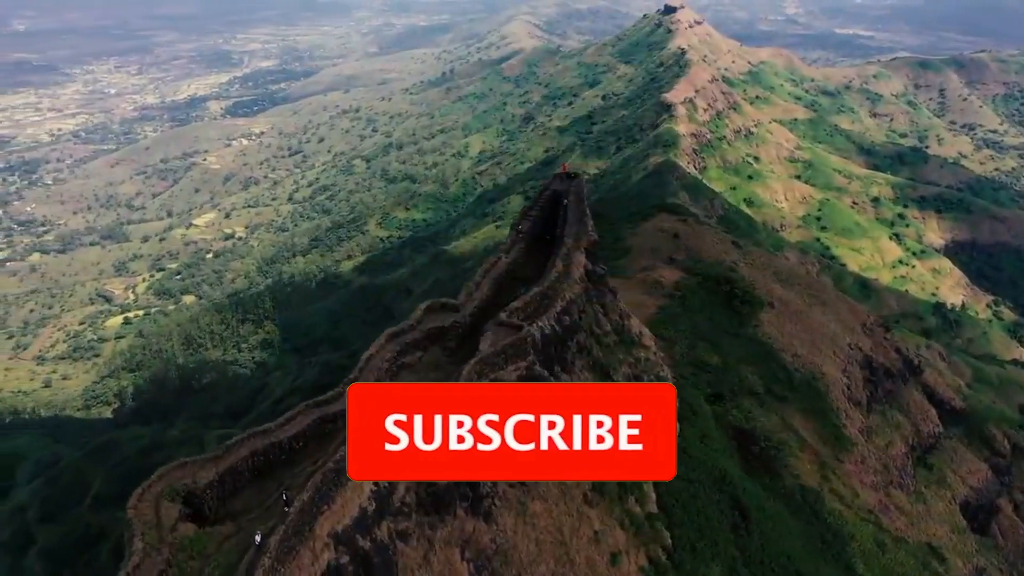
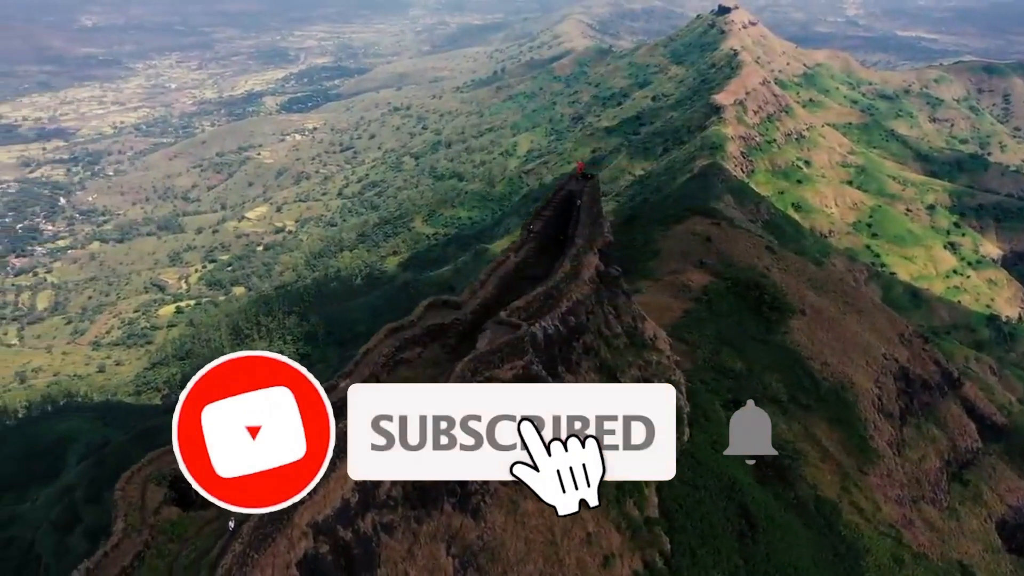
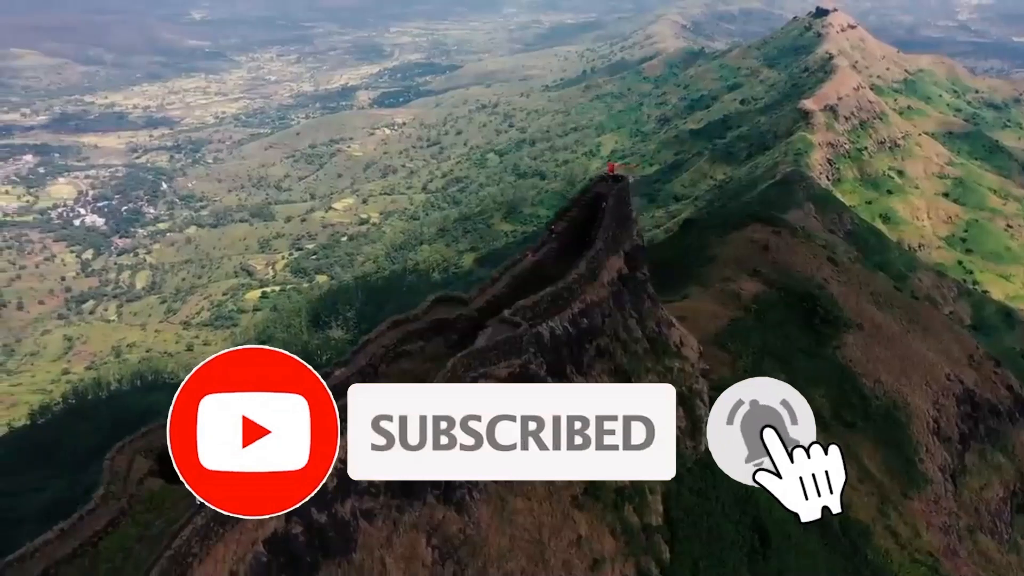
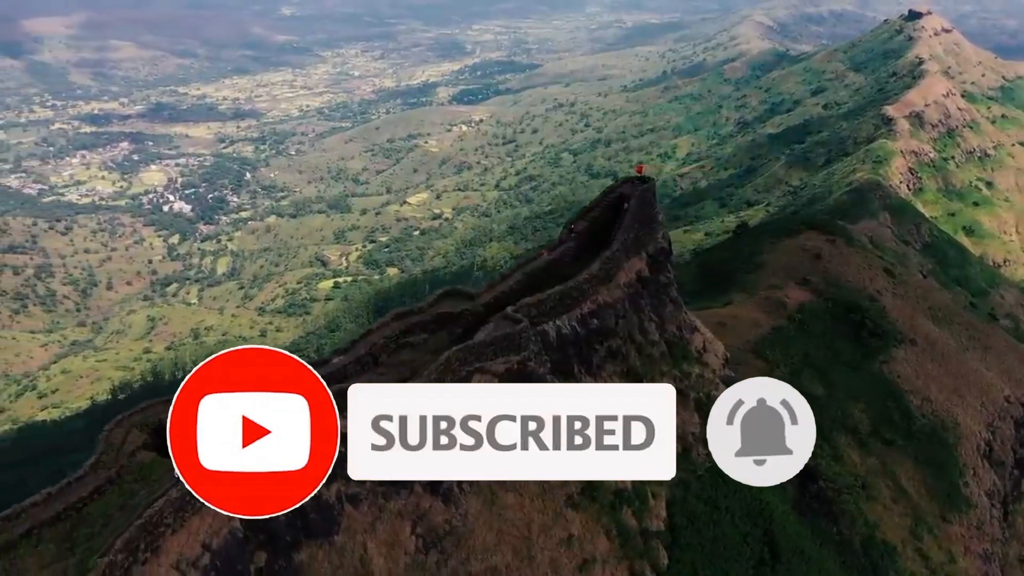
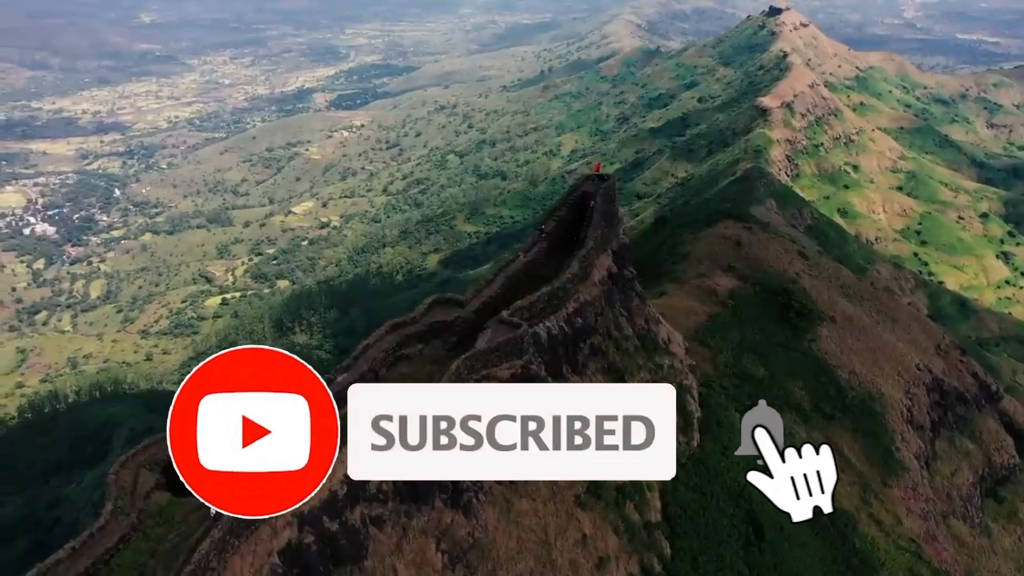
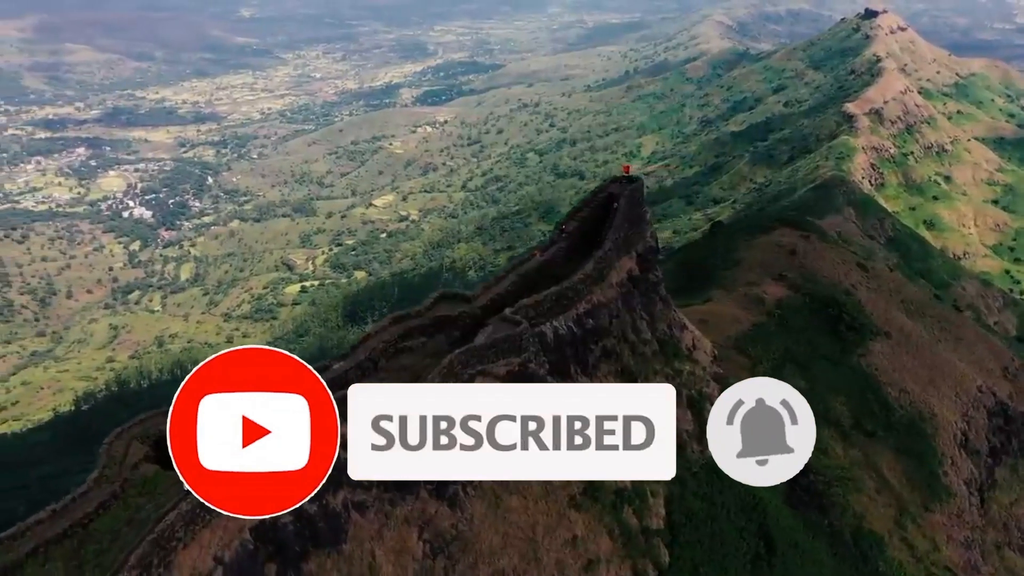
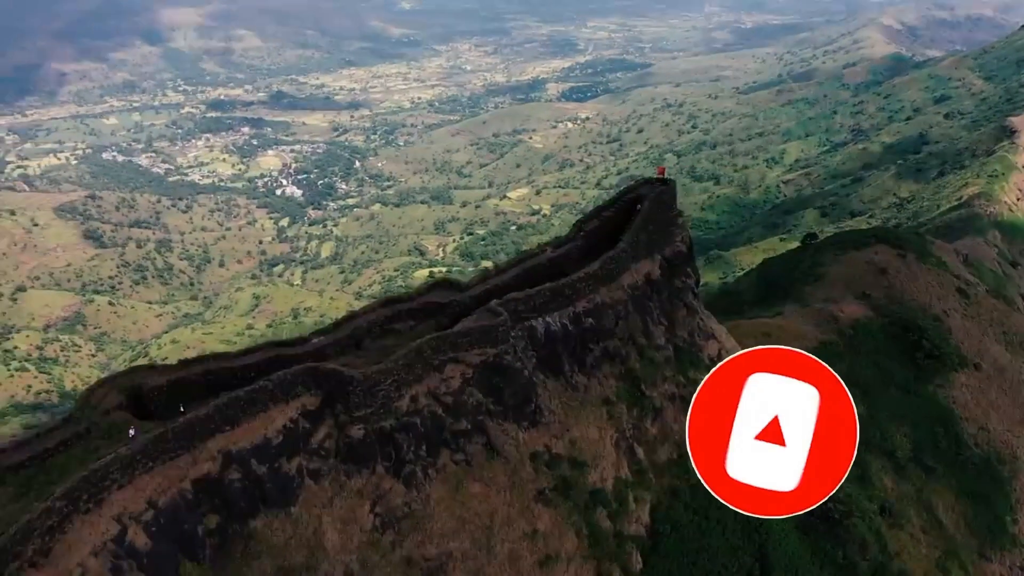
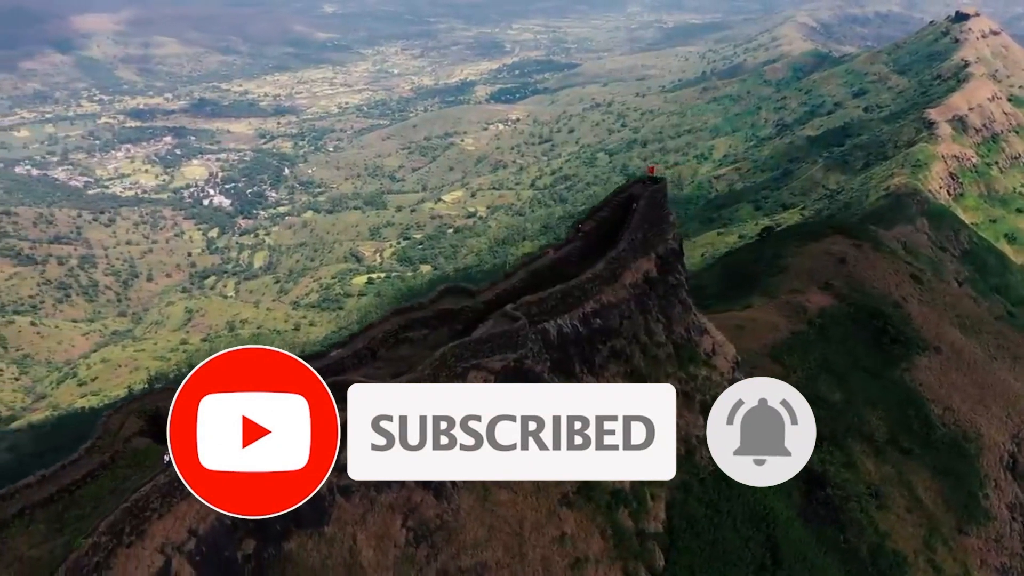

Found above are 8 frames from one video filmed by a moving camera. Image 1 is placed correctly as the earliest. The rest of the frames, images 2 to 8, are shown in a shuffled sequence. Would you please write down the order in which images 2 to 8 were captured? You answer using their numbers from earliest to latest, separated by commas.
2, 5, 3, 6, 4, 8, 7
